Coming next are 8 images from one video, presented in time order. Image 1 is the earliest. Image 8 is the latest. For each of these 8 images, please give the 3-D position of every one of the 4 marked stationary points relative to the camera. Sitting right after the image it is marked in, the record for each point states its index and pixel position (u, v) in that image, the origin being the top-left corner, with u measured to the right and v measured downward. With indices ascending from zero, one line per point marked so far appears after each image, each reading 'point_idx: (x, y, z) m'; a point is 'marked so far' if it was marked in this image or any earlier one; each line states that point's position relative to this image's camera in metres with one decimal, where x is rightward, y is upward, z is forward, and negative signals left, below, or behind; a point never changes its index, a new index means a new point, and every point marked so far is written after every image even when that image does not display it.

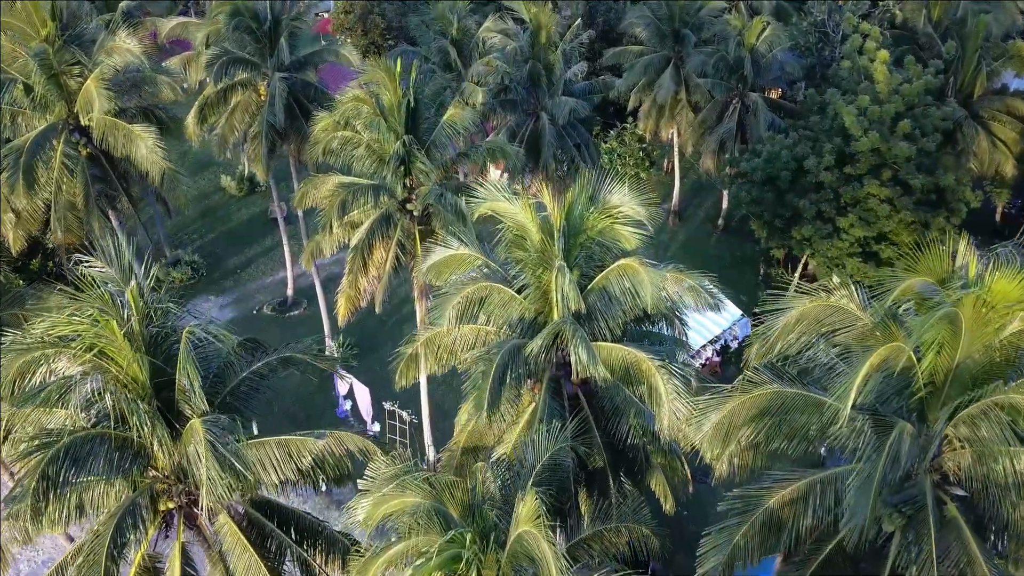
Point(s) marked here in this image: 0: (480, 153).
0: (-0.7, +3.1, +15.9) m
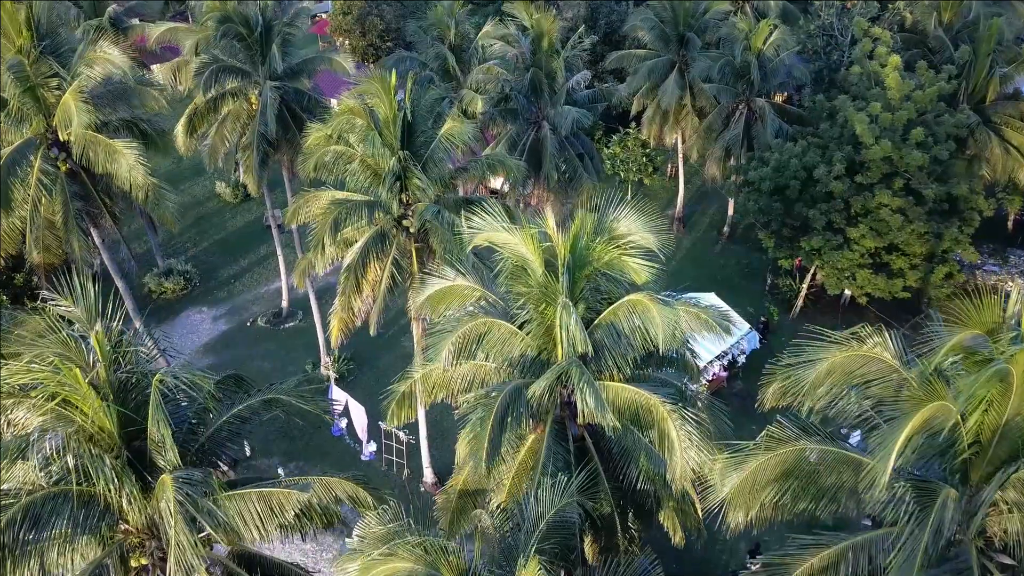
0: (-0.7, +2.7, +15.2) m
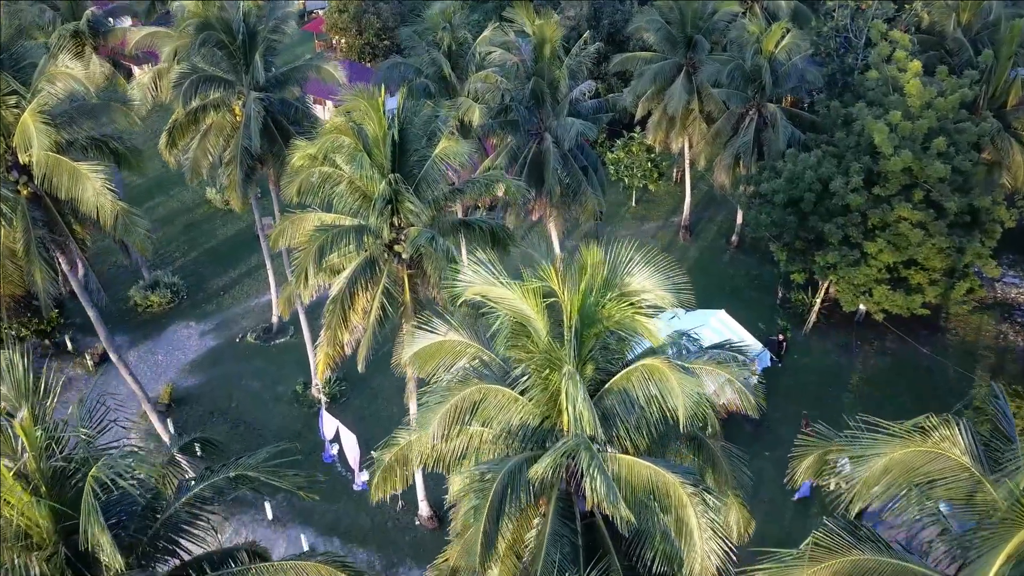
0: (-0.7, +2.0, +14.1) m
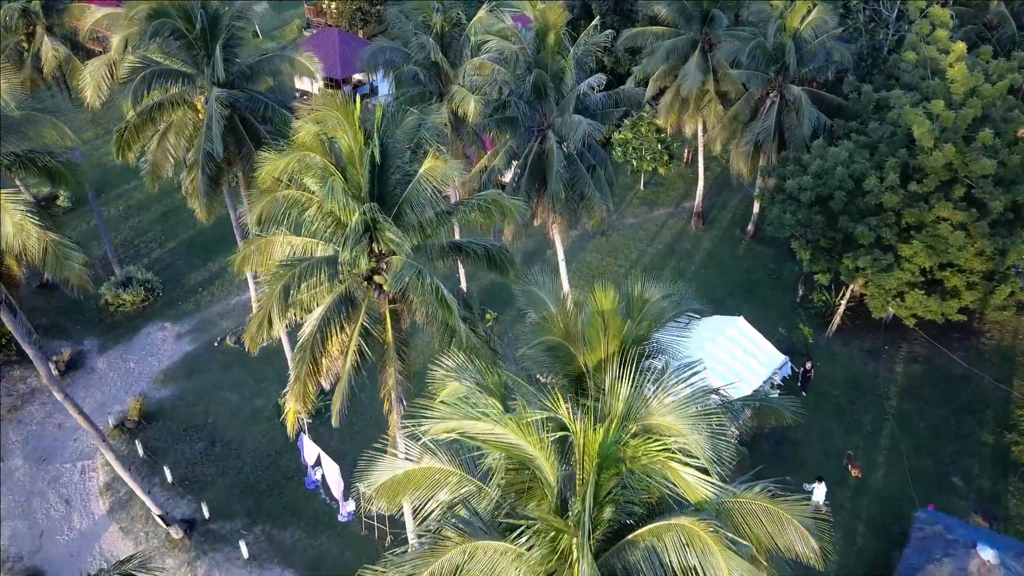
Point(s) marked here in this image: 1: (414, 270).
0: (-0.7, +1.4, +12.1) m
1: (-1.7, +0.2, +11.3) m
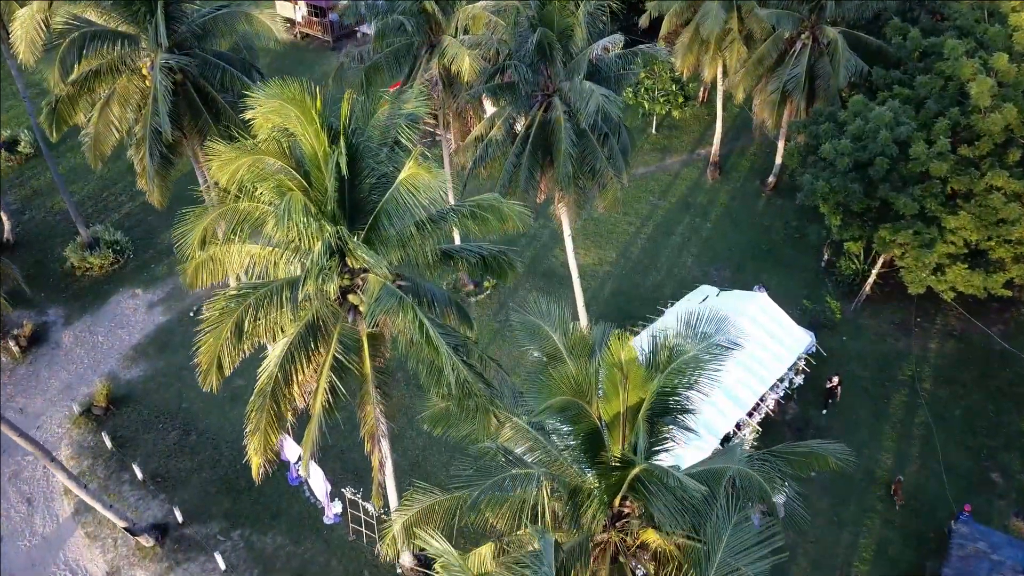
0: (-0.7, +1.1, +10.1) m
1: (-1.7, -0.1, +9.4) m
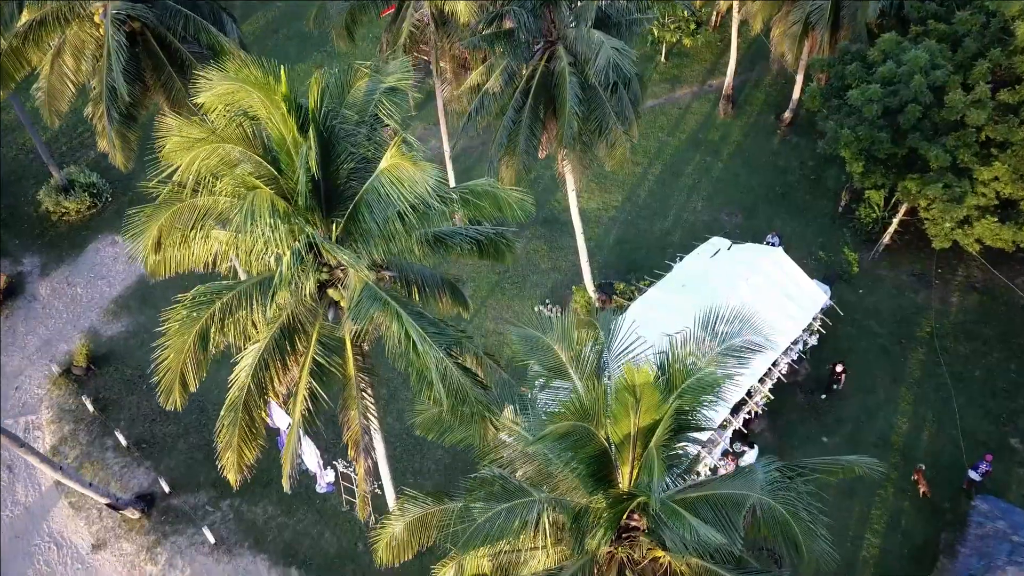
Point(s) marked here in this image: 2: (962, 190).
0: (-0.7, +1.2, +8.9) m
1: (-1.7, -0.1, +8.3) m
2: (+11.0, +2.4, +17.1) m
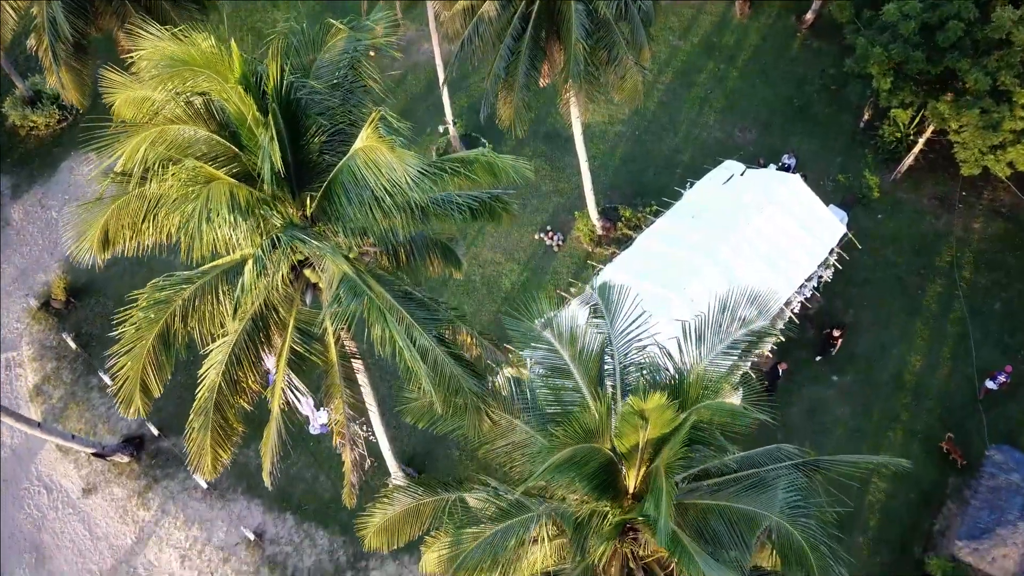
0: (-0.7, +1.4, +7.8) m
1: (-1.7, 0.0, +7.4) m
2: (+11.0, +3.7, +15.8) m
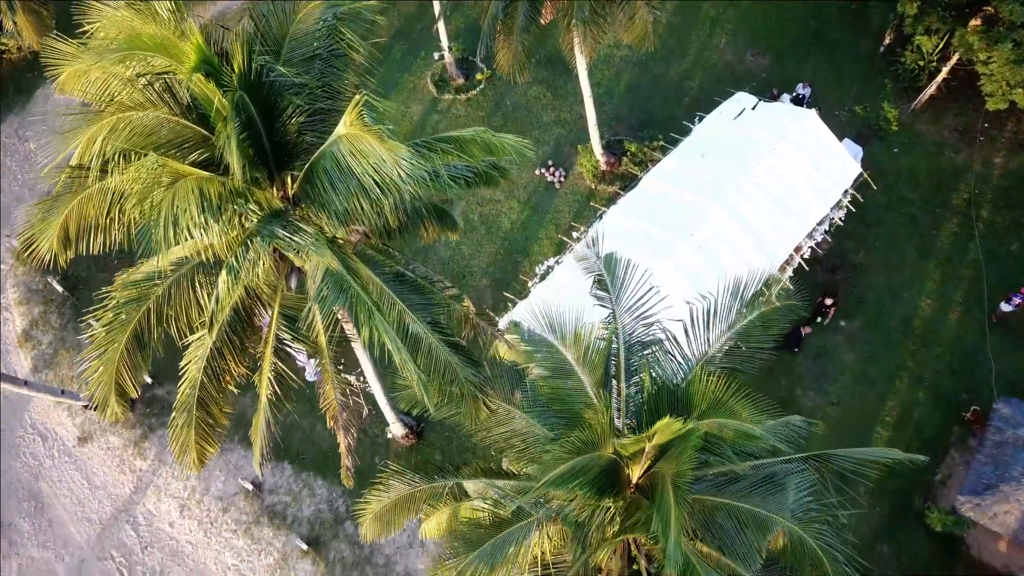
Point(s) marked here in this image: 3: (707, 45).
0: (-0.7, +1.5, +7.0) m
1: (-1.7, +0.1, +6.9) m
2: (+11.1, +4.8, +14.7) m
3: (+5.7, +6.8, +20.1) m
